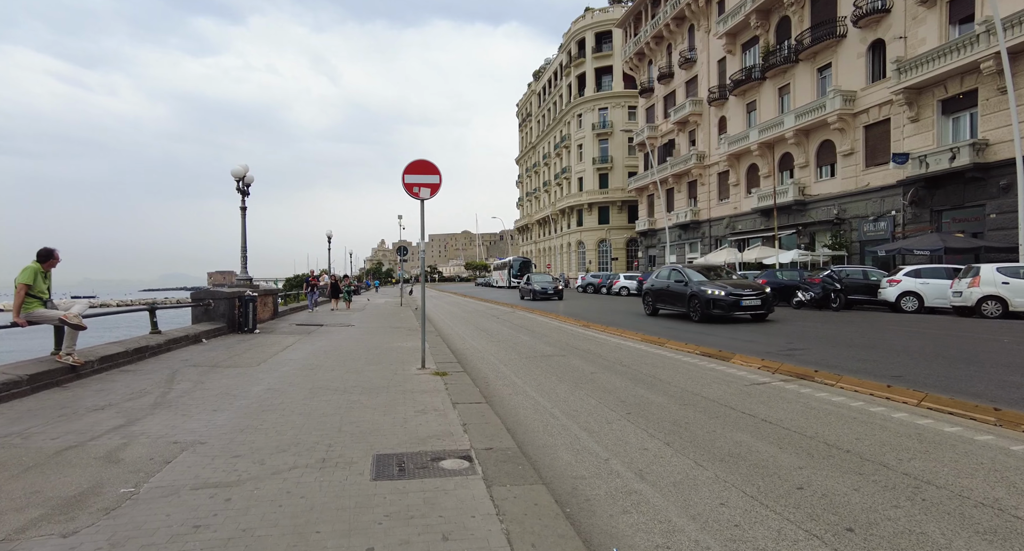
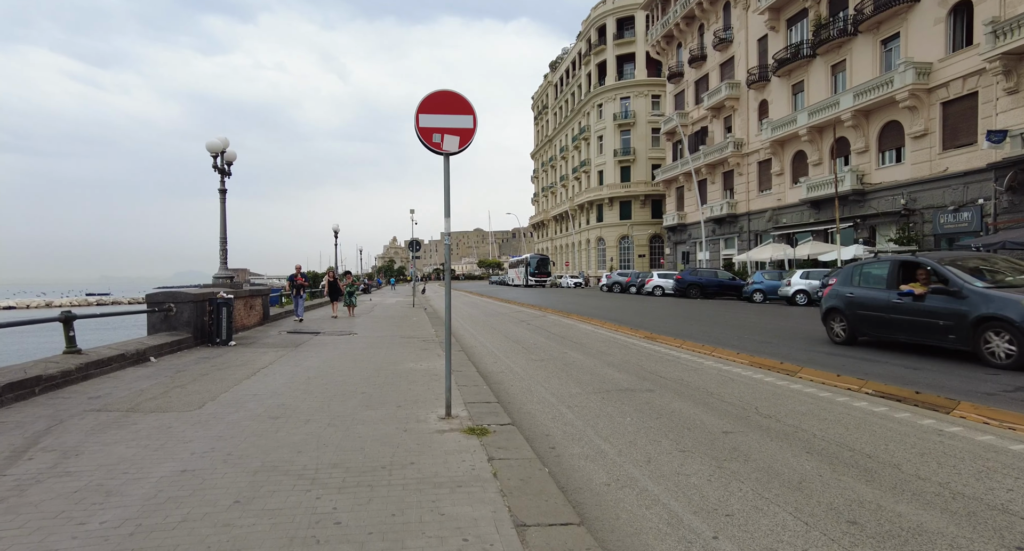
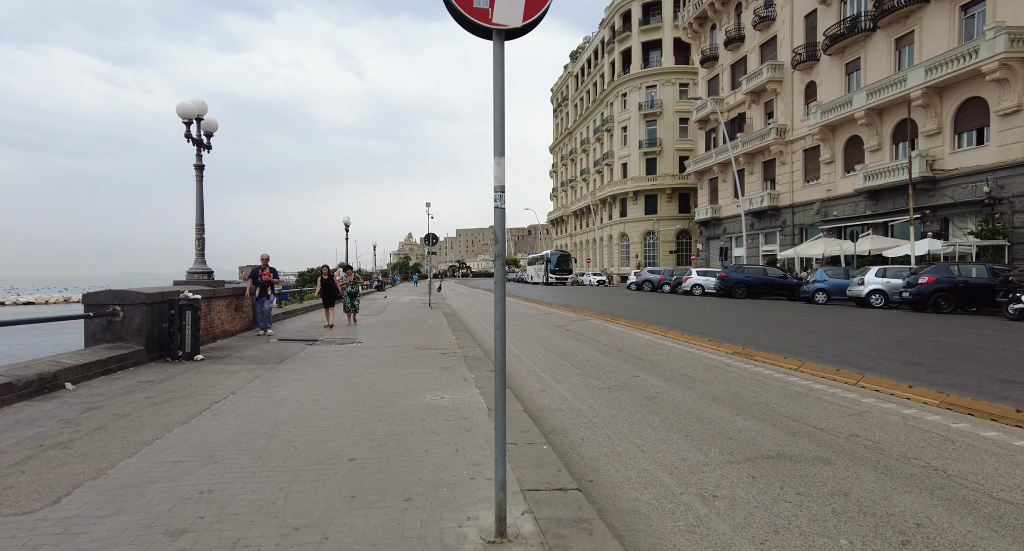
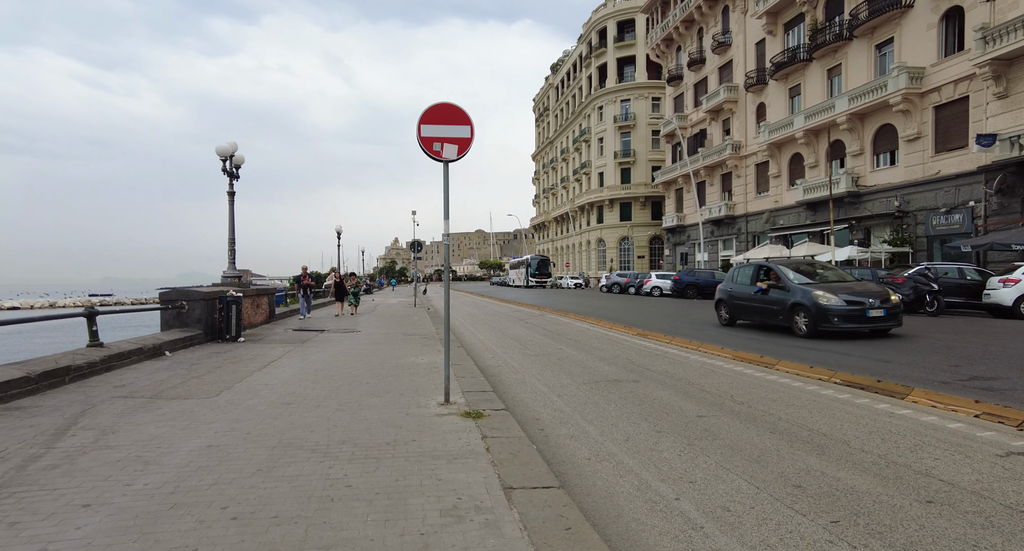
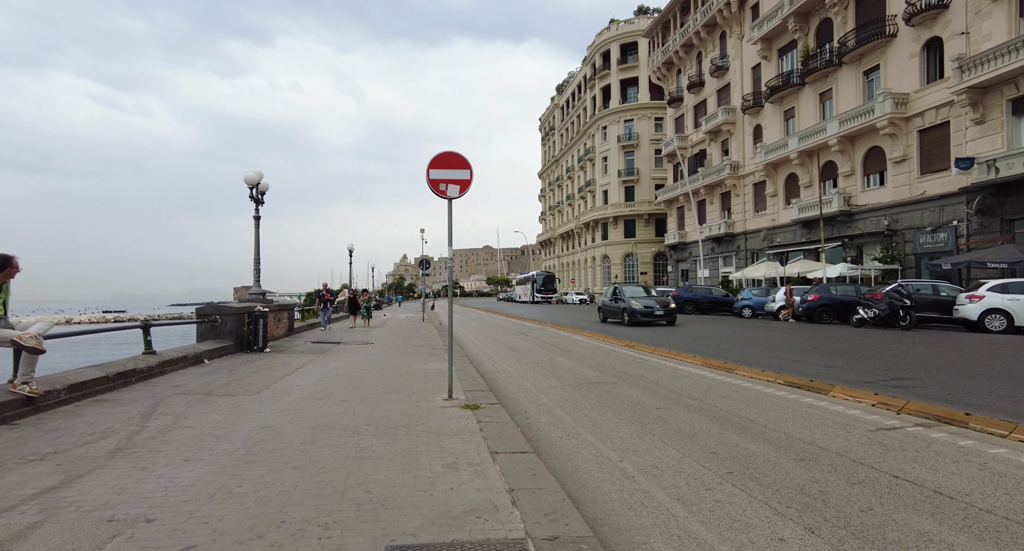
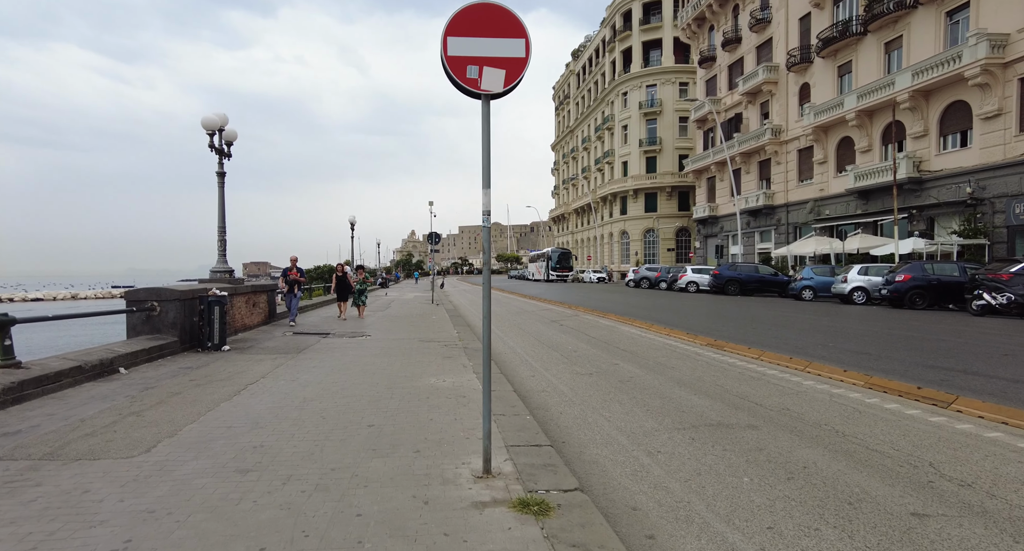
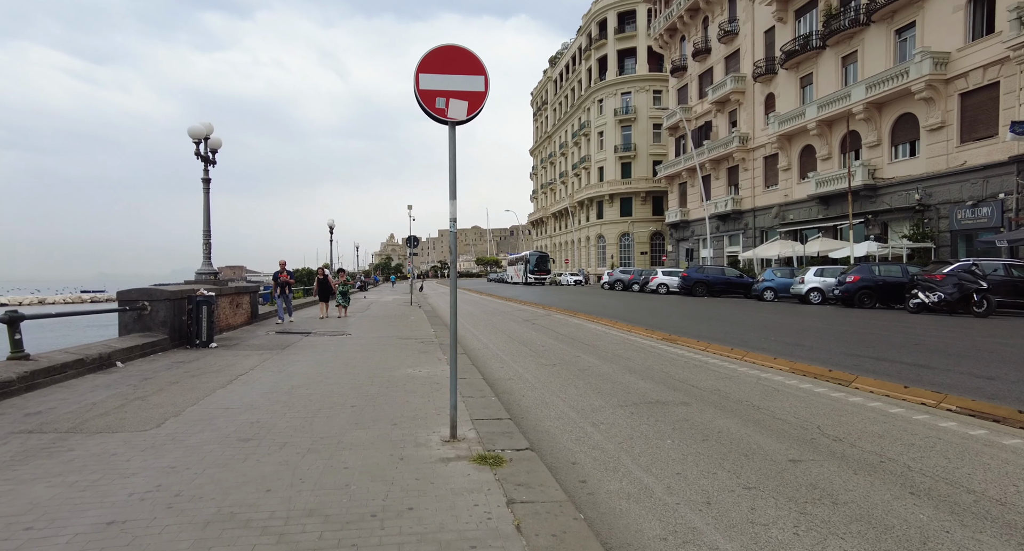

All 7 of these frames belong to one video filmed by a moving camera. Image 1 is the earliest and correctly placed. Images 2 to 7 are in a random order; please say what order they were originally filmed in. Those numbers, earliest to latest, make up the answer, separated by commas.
5, 4, 2, 7, 6, 3
